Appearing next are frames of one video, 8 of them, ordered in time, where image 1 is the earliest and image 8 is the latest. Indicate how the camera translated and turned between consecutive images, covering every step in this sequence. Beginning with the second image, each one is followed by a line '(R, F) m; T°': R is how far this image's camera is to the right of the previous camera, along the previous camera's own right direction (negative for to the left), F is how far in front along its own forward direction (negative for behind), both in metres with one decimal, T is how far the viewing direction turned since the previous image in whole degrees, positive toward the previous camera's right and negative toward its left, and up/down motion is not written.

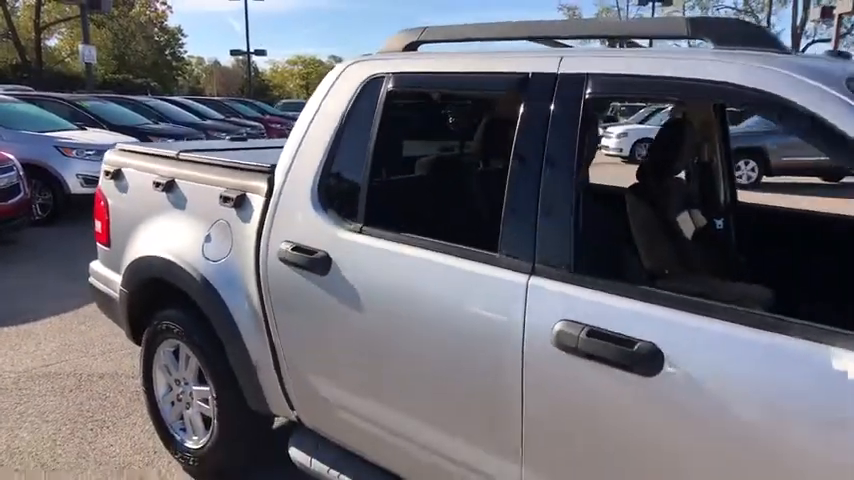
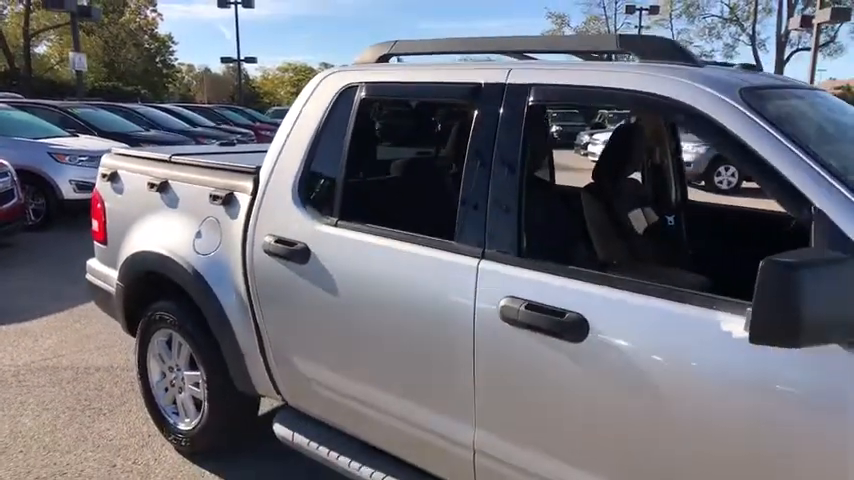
(+0.1, -0.3) m; +1°
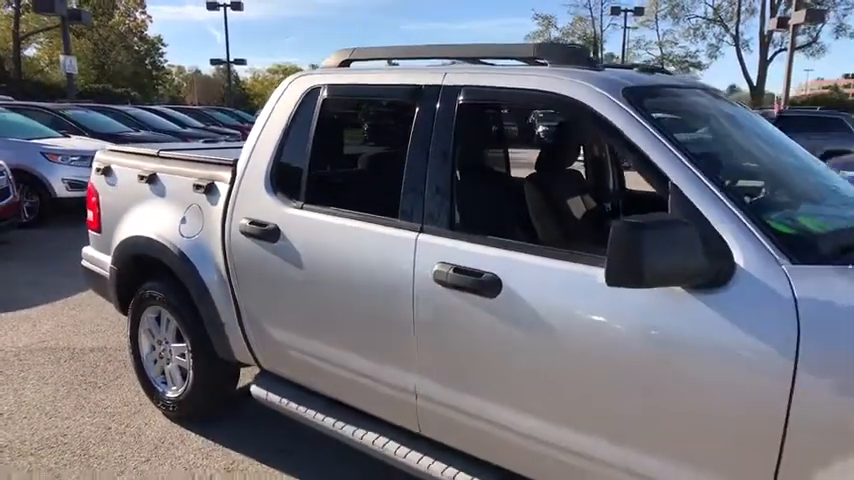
(+0.2, -0.4) m; +1°
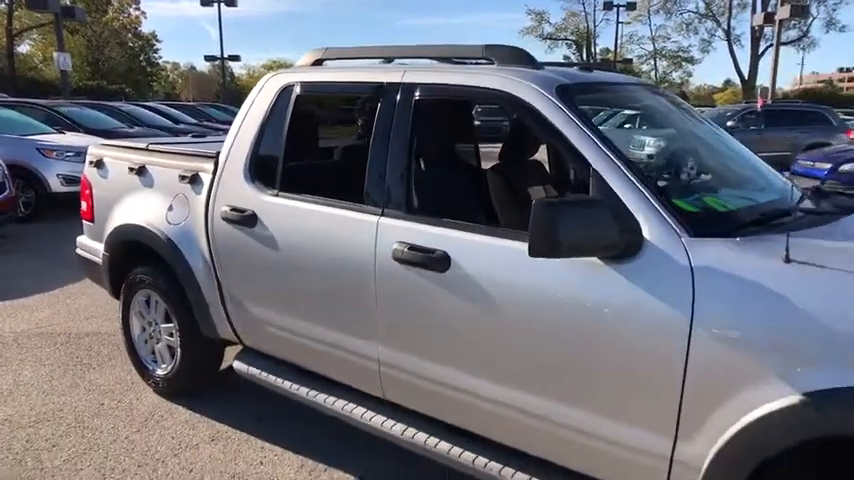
(+0.2, -0.3) m; 0°
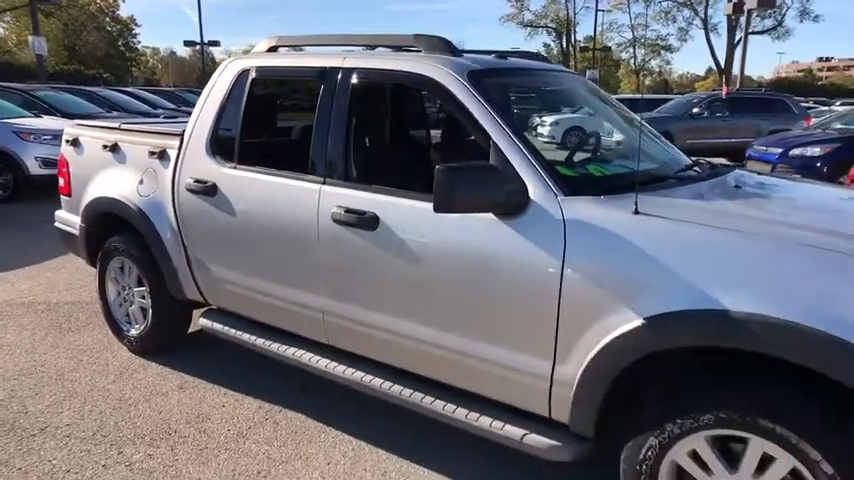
(+0.3, -0.5) m; +1°
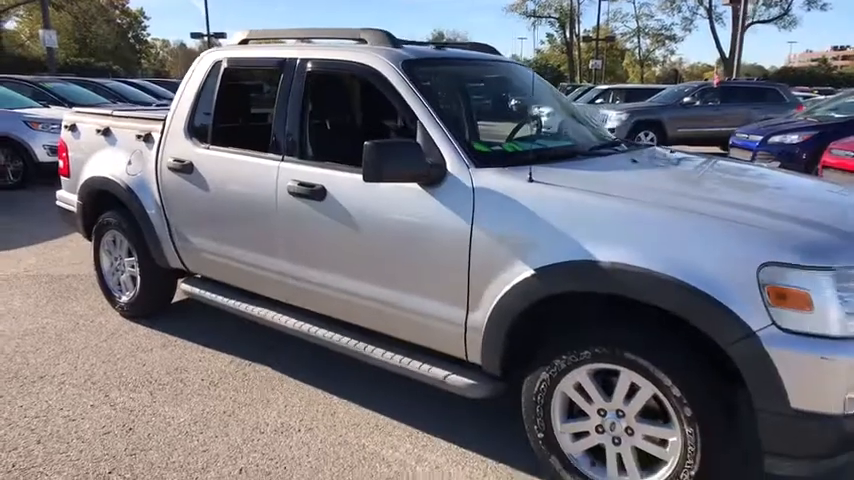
(+0.4, -0.5) m; -1°
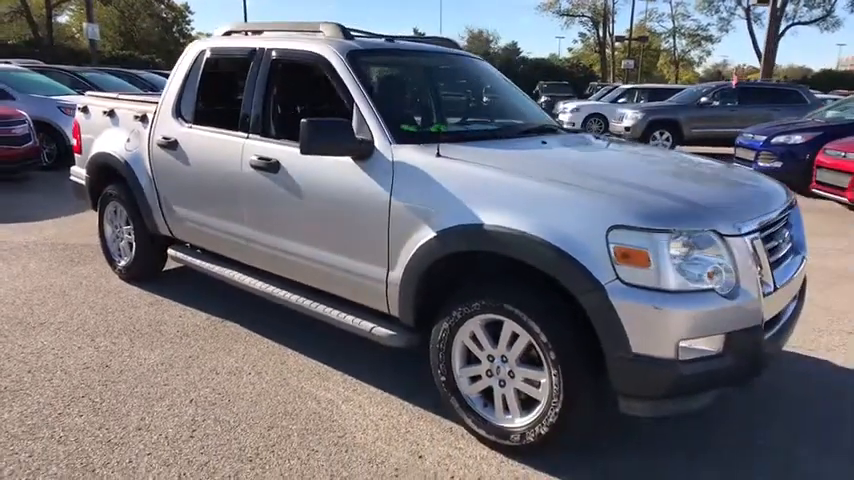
(+0.6, -0.4) m; -3°
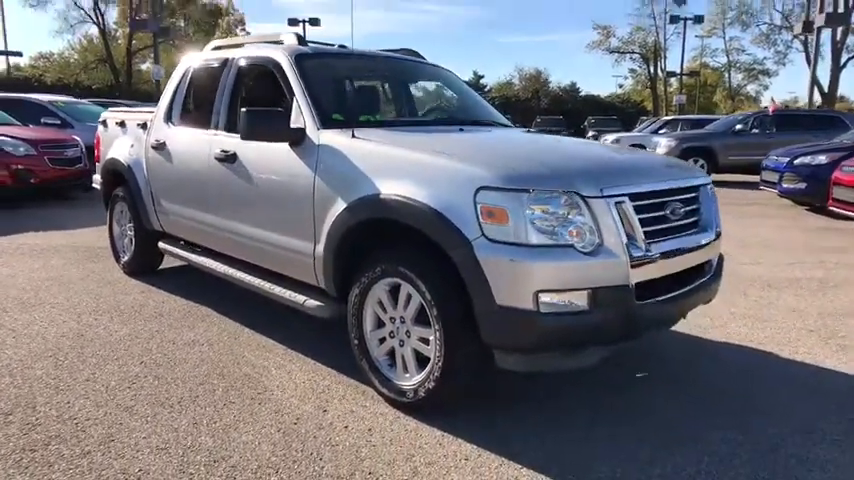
(+0.9, -0.2) m; -6°
